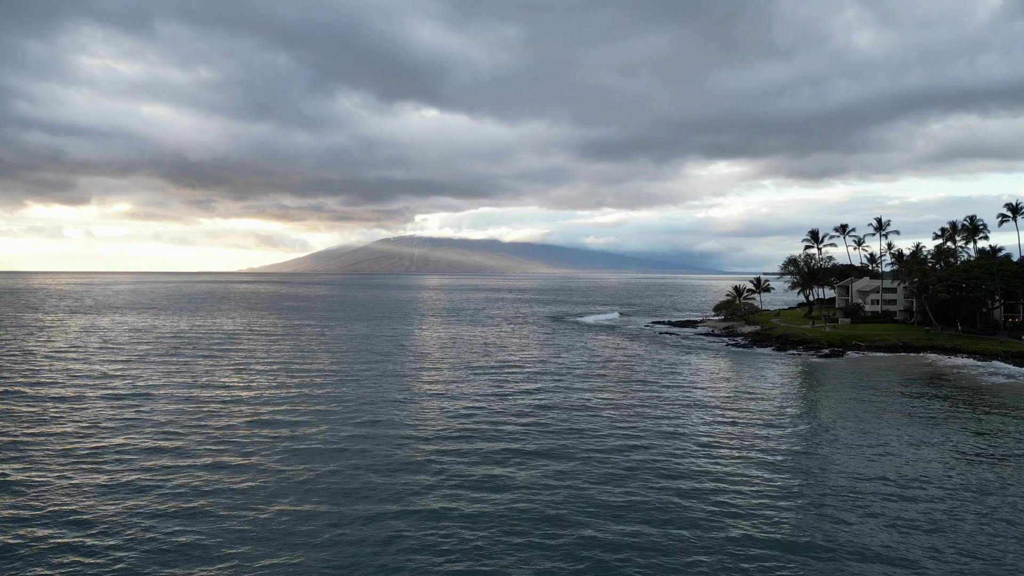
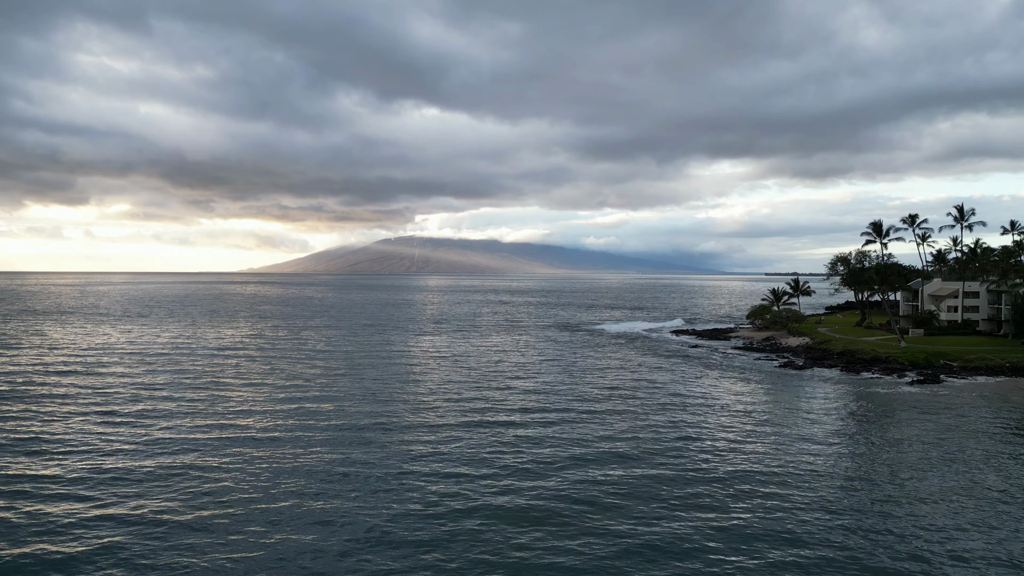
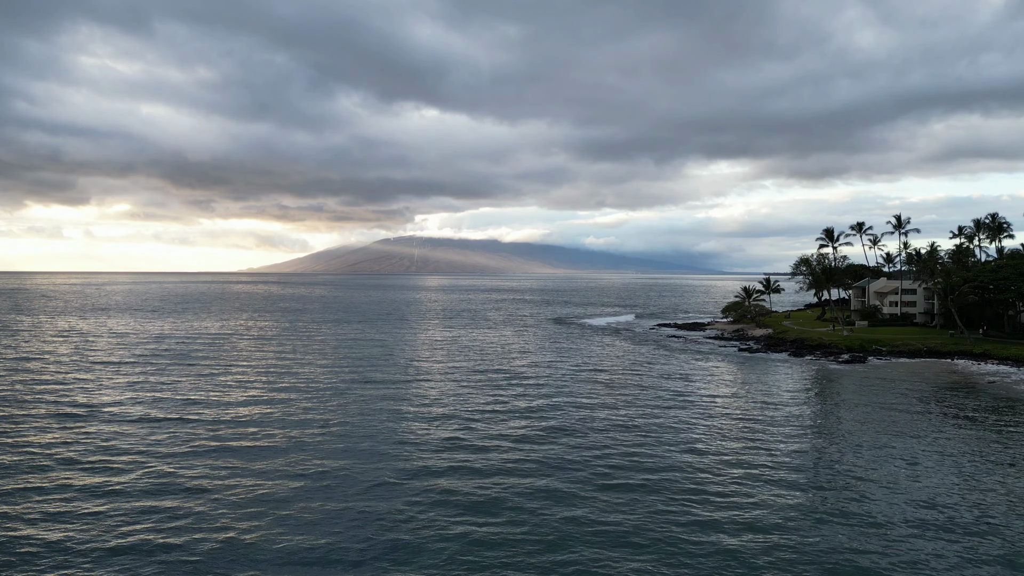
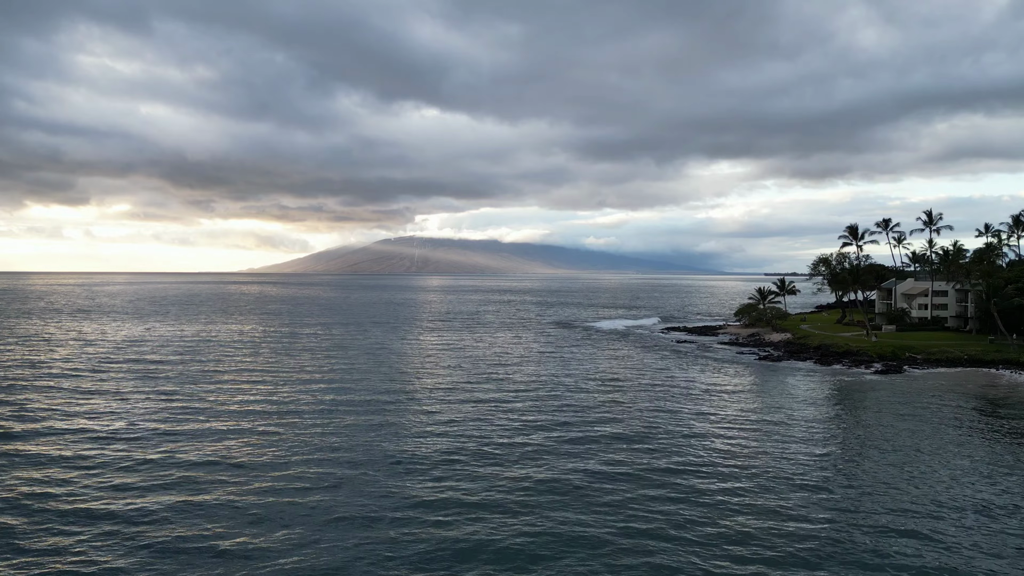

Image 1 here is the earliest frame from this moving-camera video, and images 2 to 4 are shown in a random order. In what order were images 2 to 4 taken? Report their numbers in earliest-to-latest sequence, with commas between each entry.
3, 4, 2
